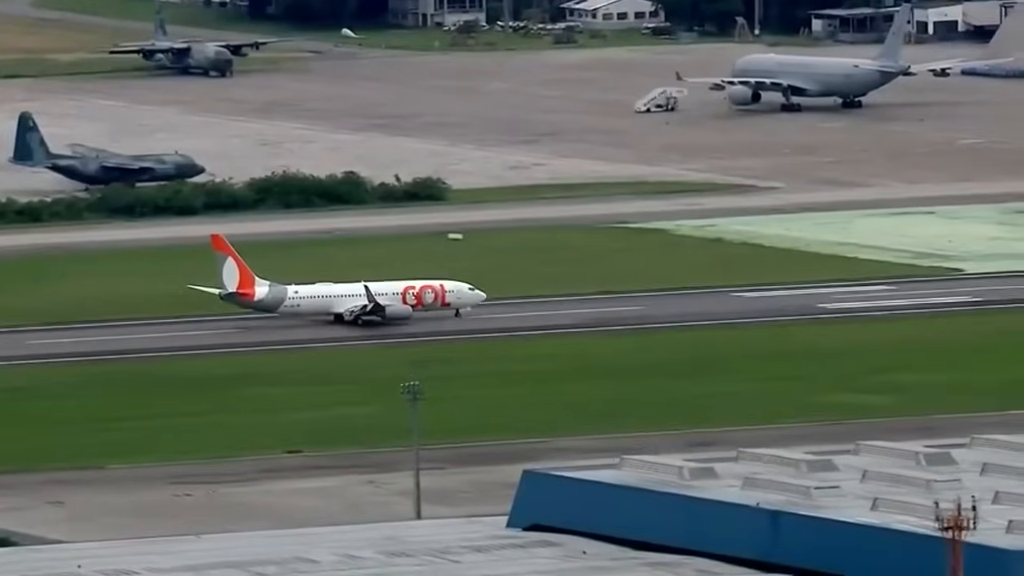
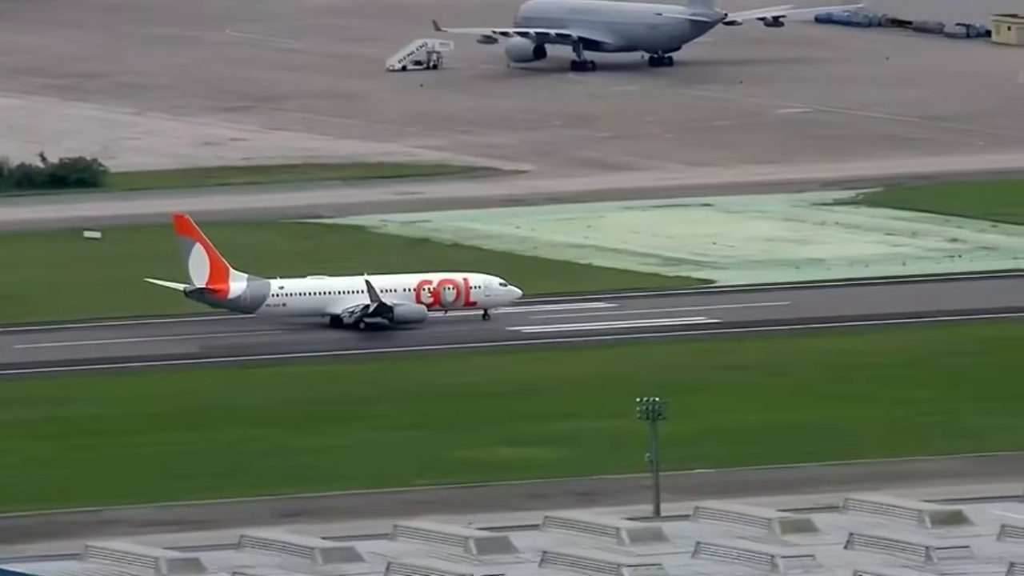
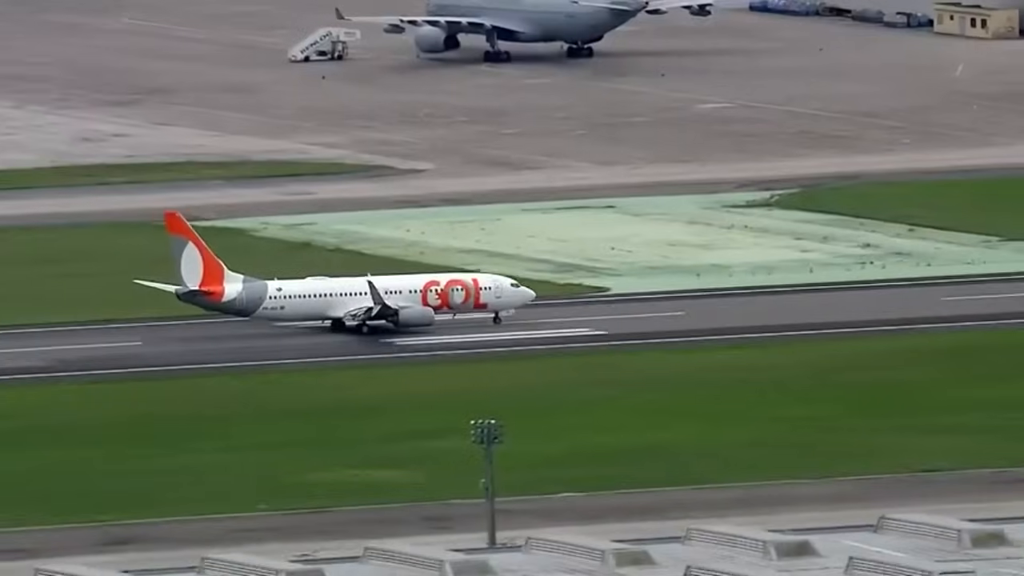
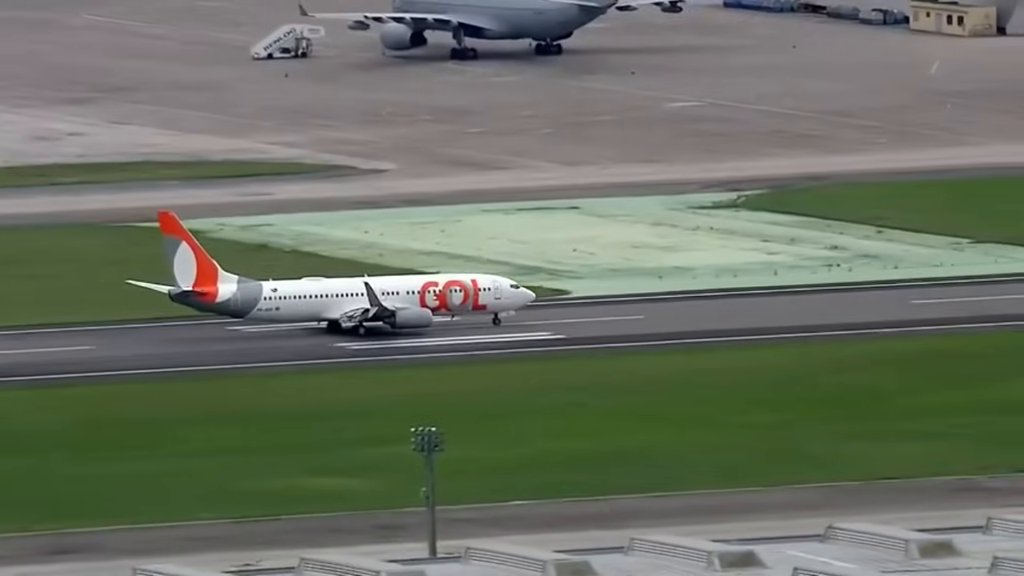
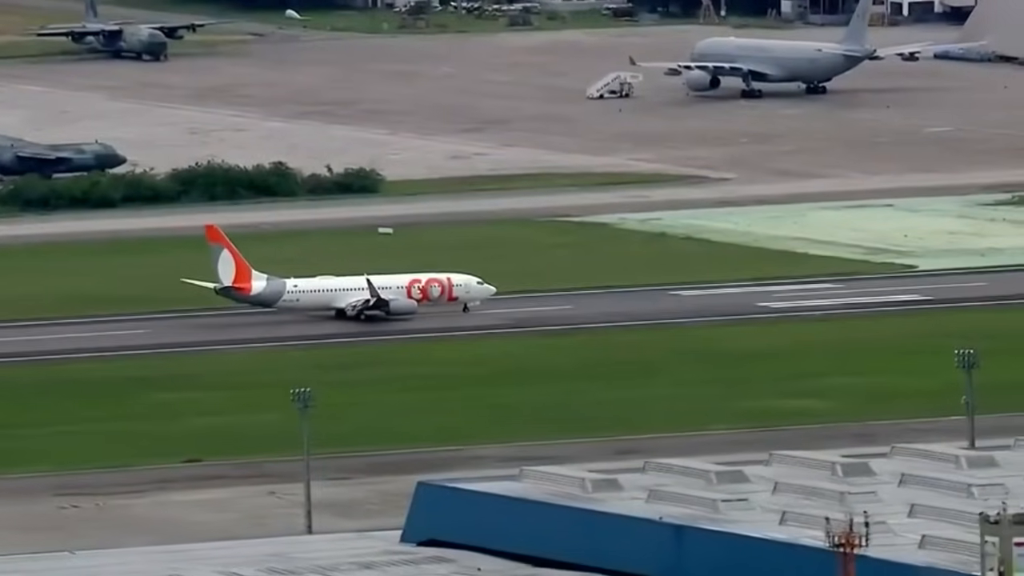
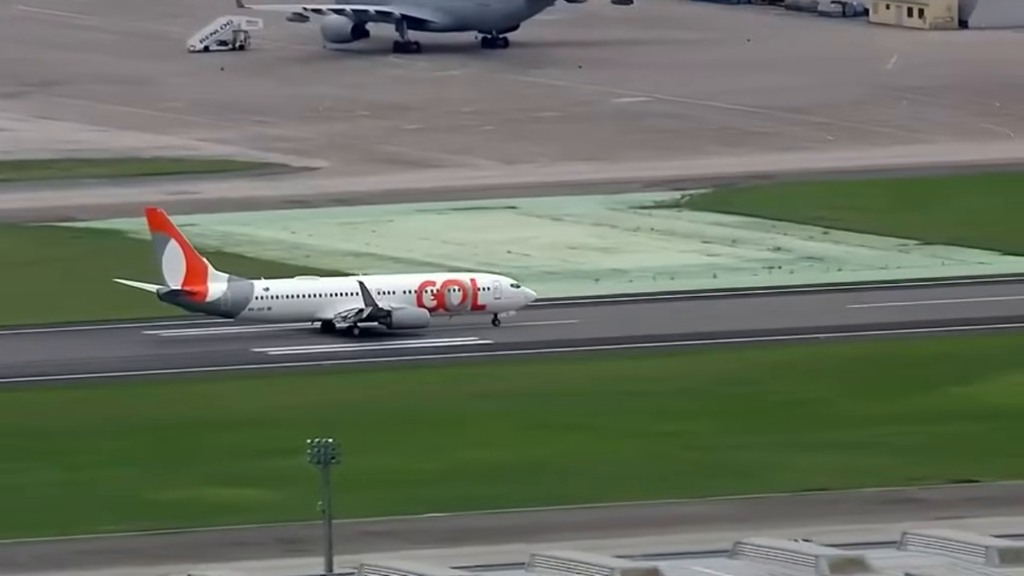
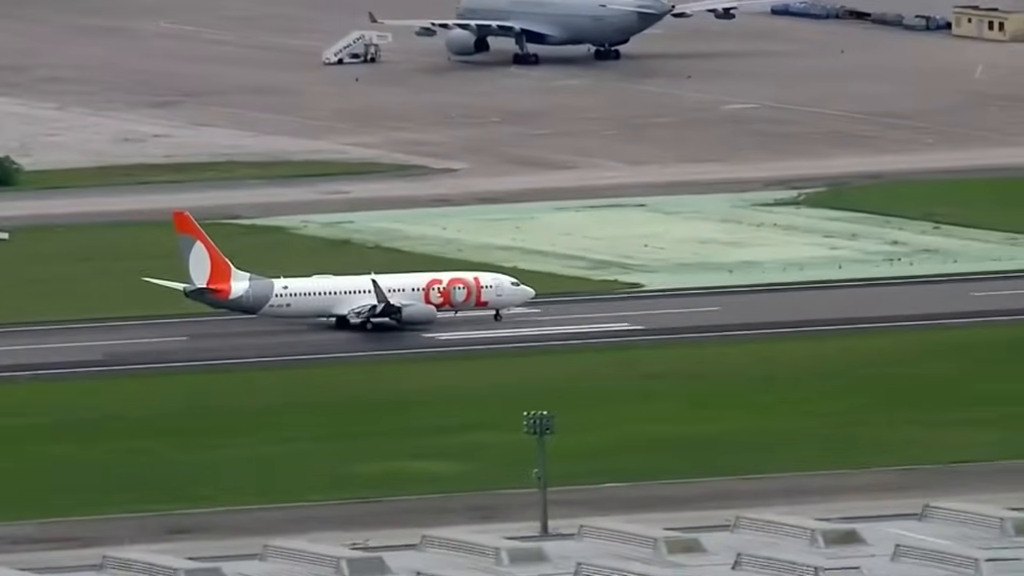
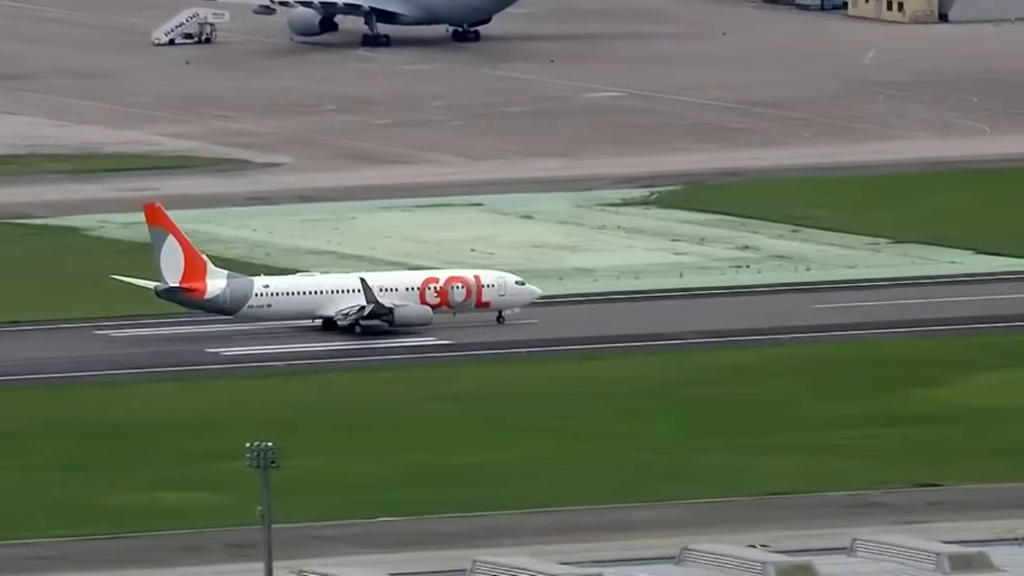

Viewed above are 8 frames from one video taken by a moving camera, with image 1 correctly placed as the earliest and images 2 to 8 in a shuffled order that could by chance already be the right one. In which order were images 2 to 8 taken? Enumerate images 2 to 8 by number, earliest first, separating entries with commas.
5, 2, 7, 3, 4, 6, 8
